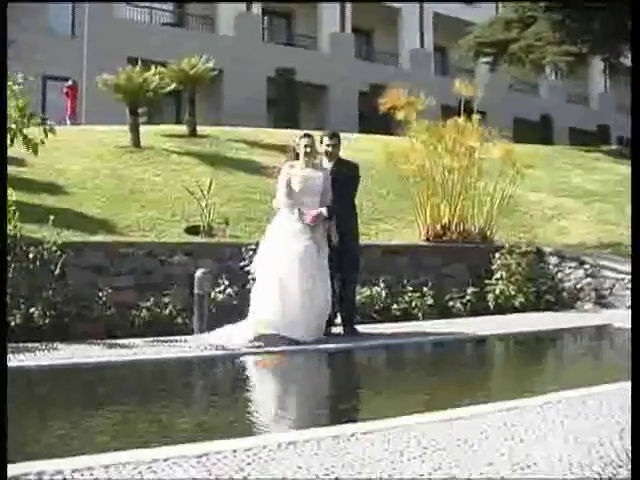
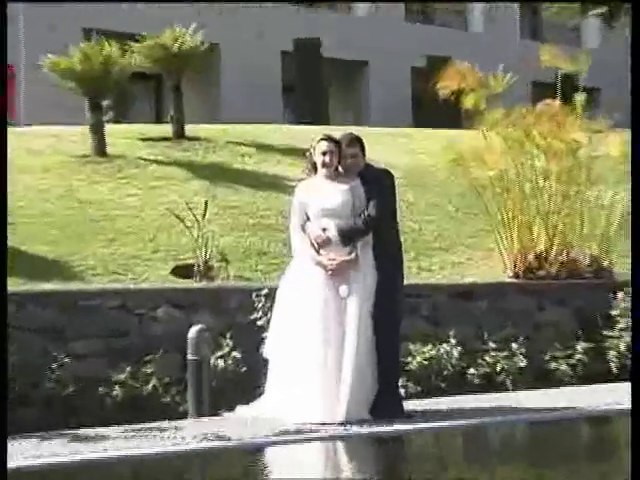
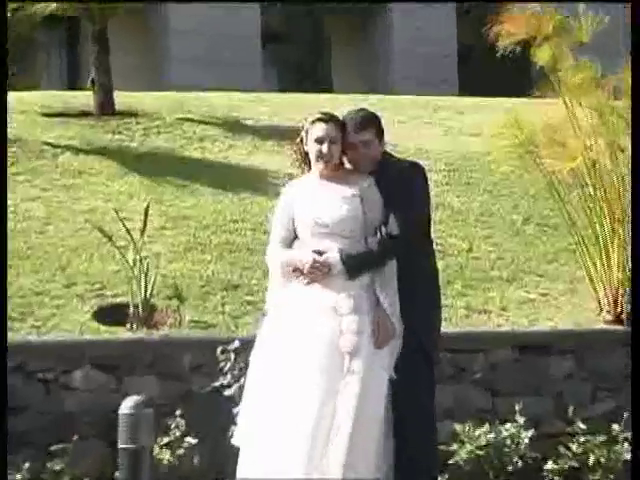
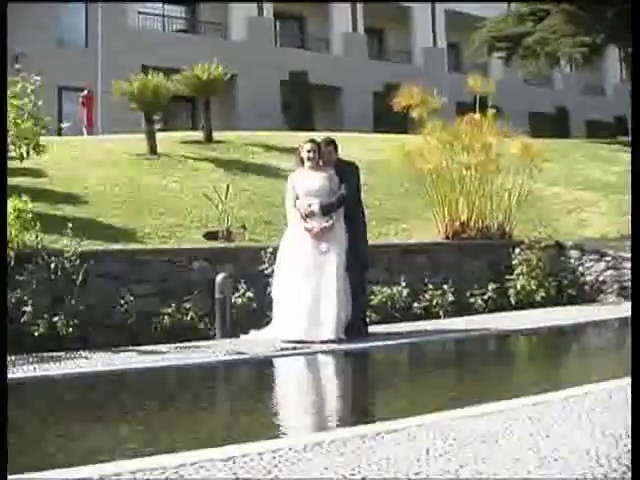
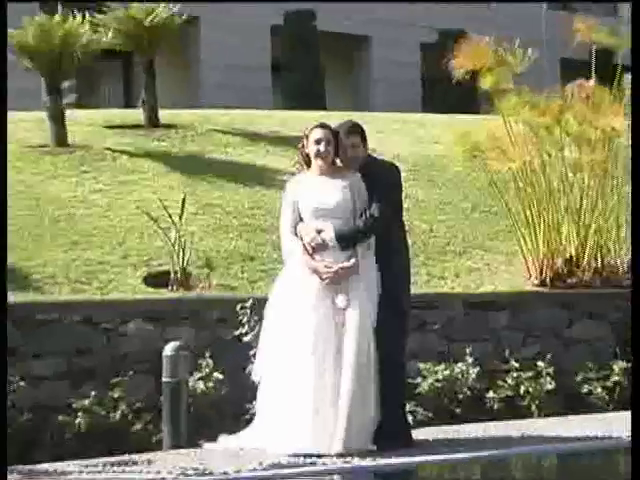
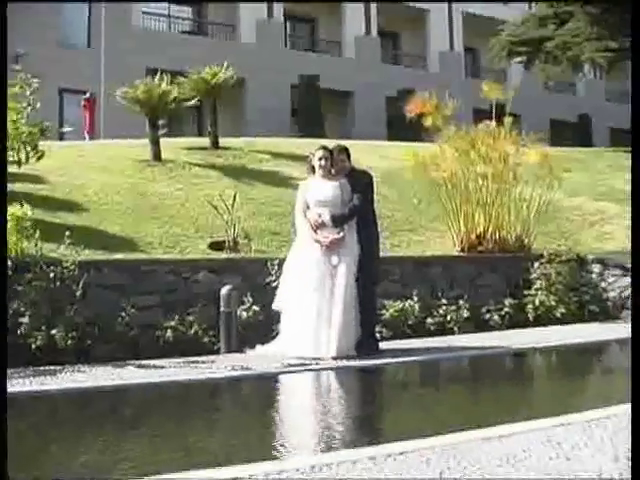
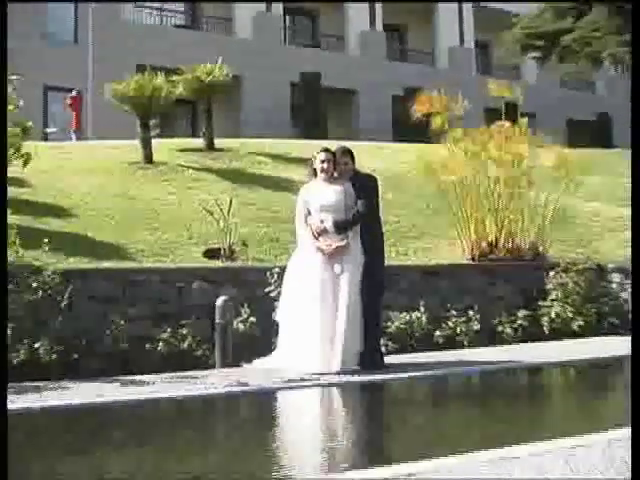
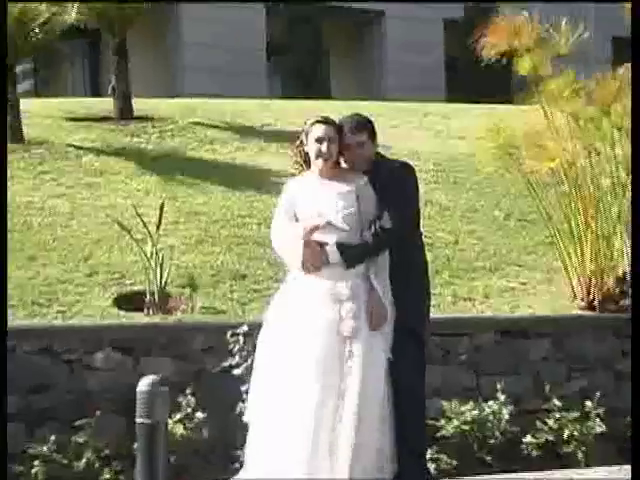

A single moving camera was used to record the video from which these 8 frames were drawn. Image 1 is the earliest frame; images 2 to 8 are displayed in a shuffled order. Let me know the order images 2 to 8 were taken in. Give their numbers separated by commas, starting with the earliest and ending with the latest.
4, 6, 7, 2, 5, 8, 3
